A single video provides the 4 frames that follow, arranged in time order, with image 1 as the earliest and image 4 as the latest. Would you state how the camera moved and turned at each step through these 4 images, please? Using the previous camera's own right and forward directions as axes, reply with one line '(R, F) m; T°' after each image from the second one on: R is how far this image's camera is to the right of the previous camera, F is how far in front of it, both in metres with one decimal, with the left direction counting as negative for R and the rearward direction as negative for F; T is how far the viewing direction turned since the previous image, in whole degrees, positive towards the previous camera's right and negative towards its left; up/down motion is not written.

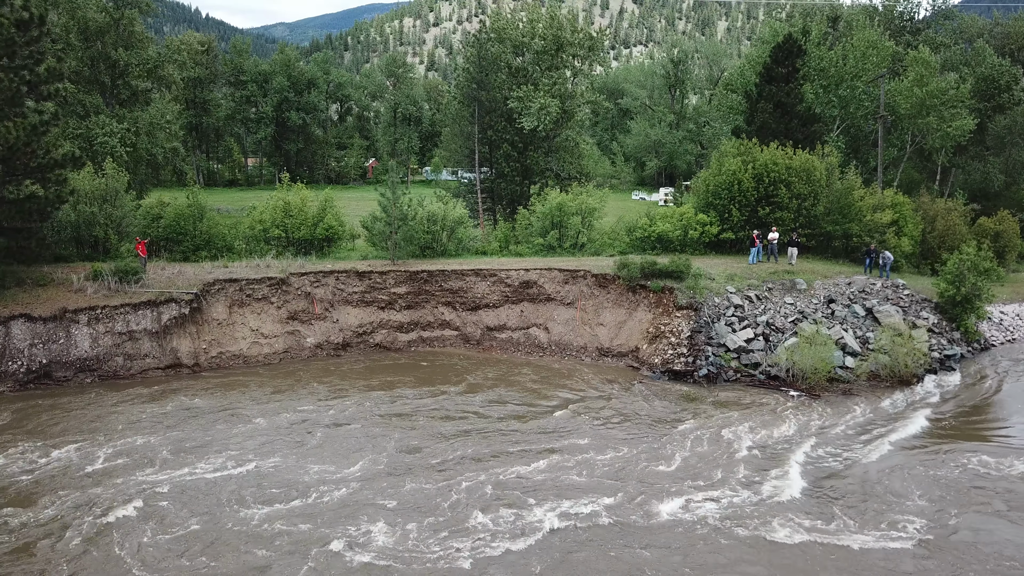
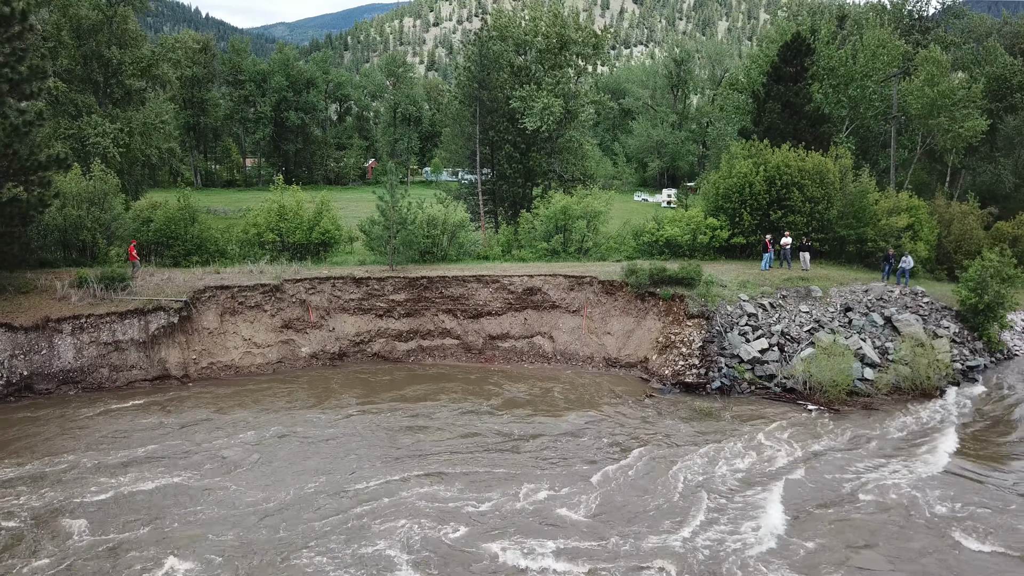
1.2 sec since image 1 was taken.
(-0.2, +1.1) m; 0°
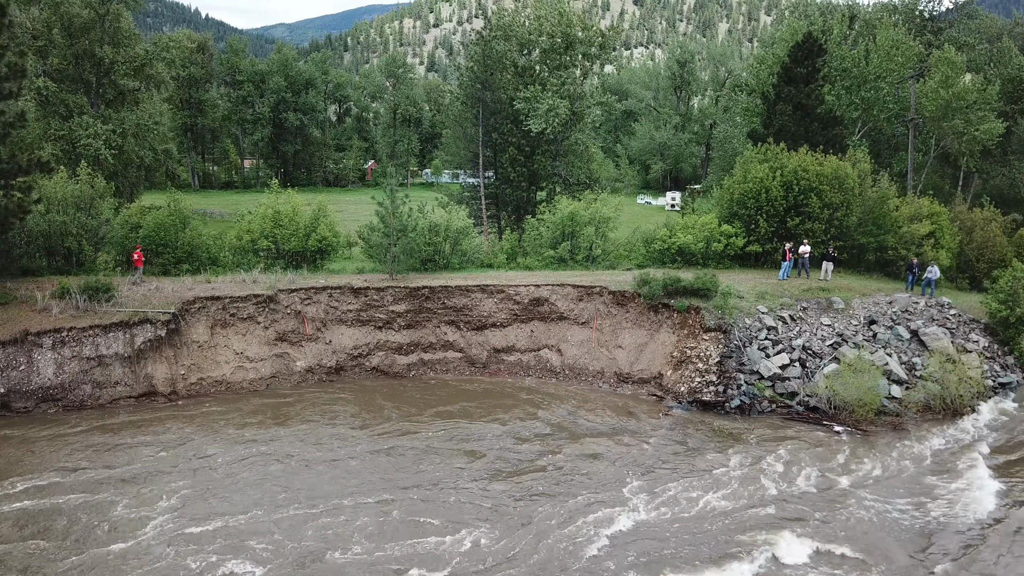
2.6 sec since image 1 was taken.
(-0.3, +1.3) m; 0°
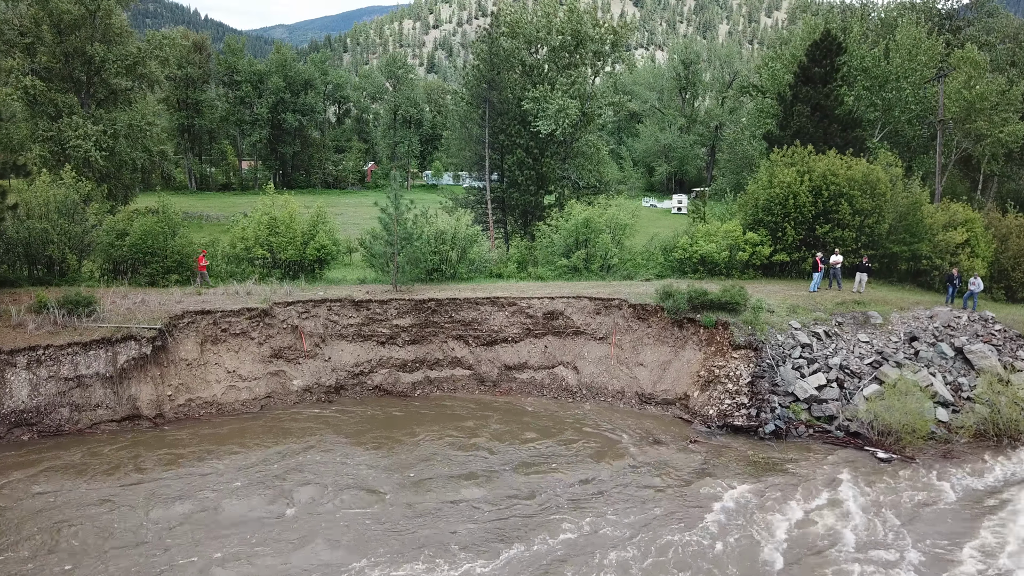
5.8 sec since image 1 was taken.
(-0.5, +1.8) m; 0°
